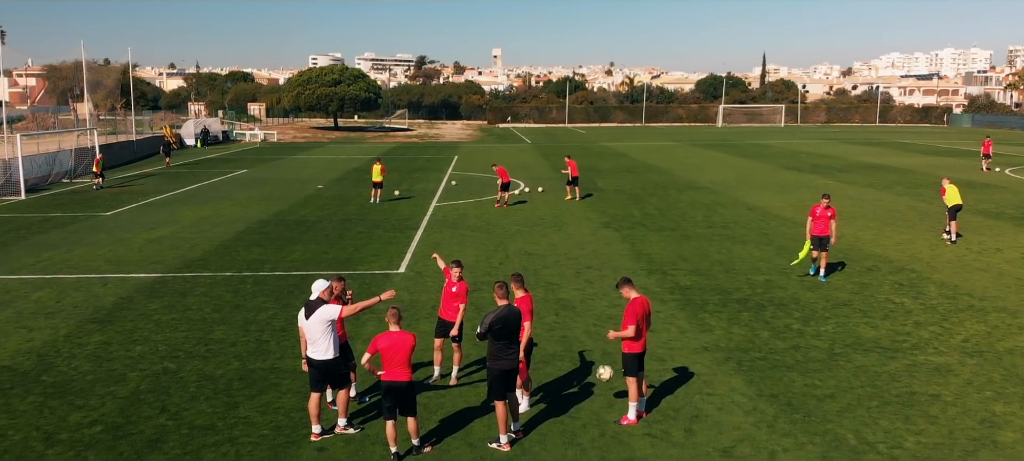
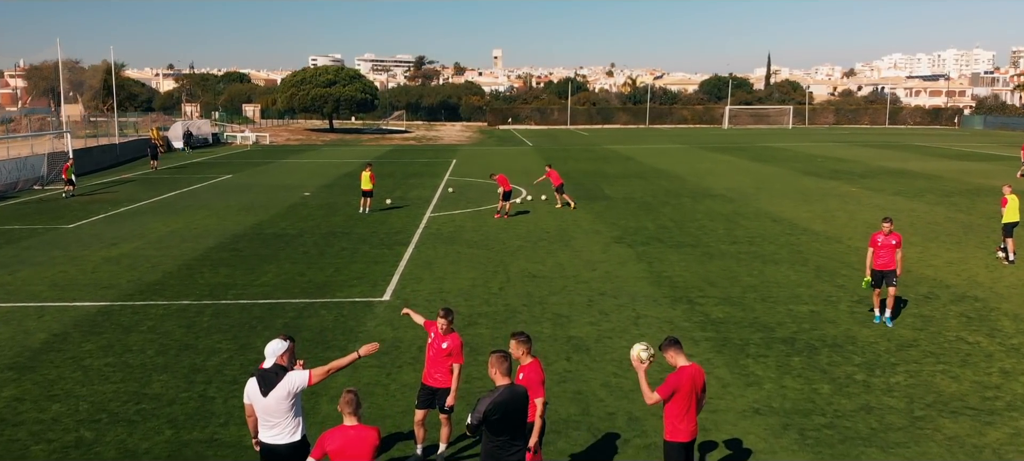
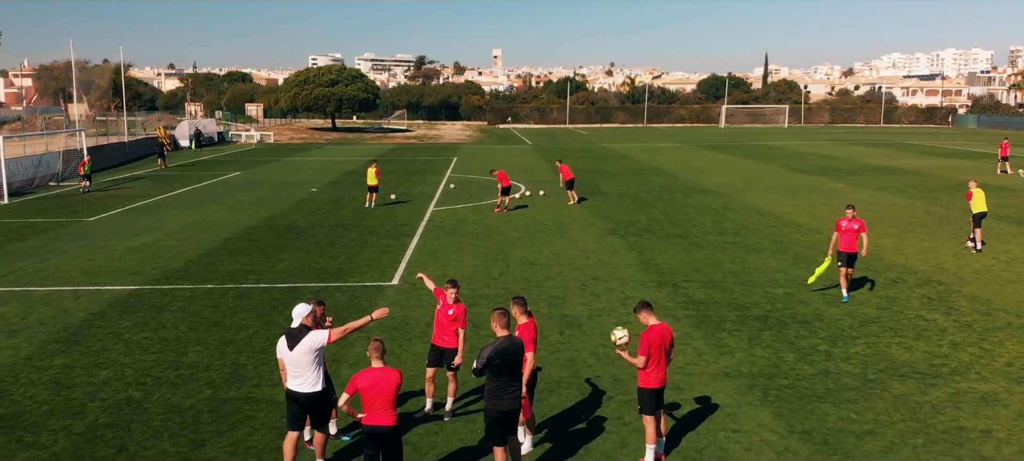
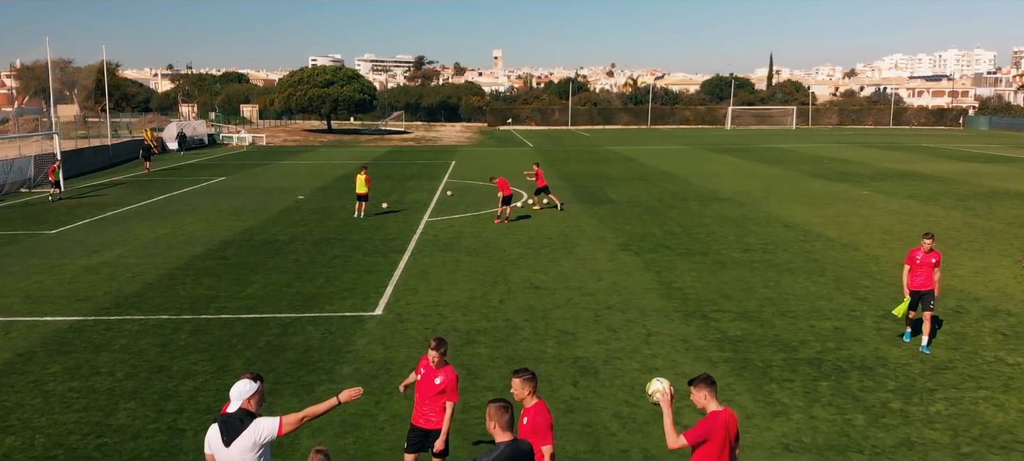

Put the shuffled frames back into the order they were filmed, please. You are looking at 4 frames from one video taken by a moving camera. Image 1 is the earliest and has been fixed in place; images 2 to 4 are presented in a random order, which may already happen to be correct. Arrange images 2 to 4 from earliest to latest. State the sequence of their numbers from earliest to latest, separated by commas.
3, 2, 4
